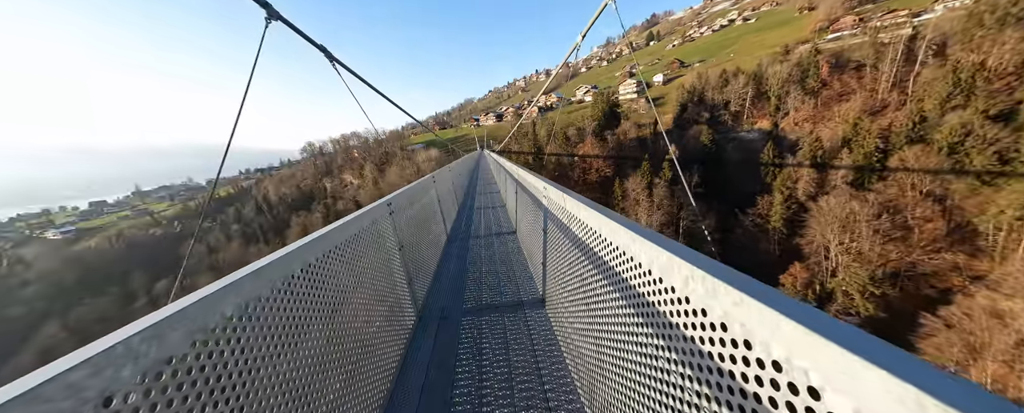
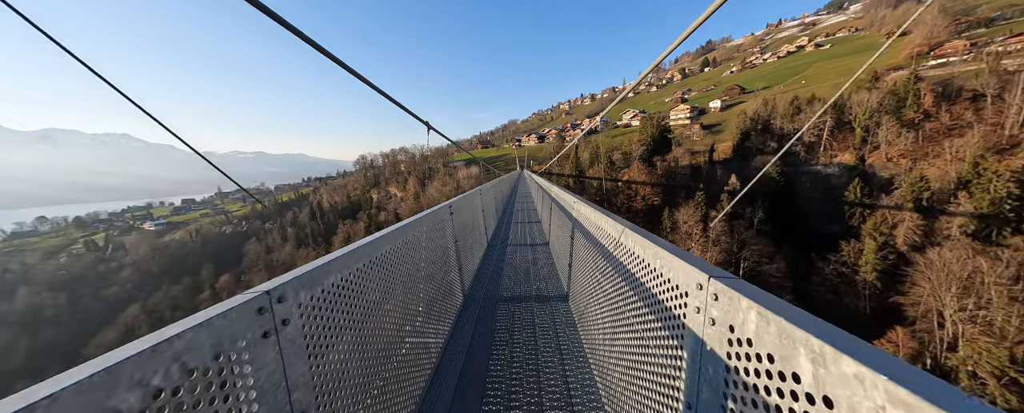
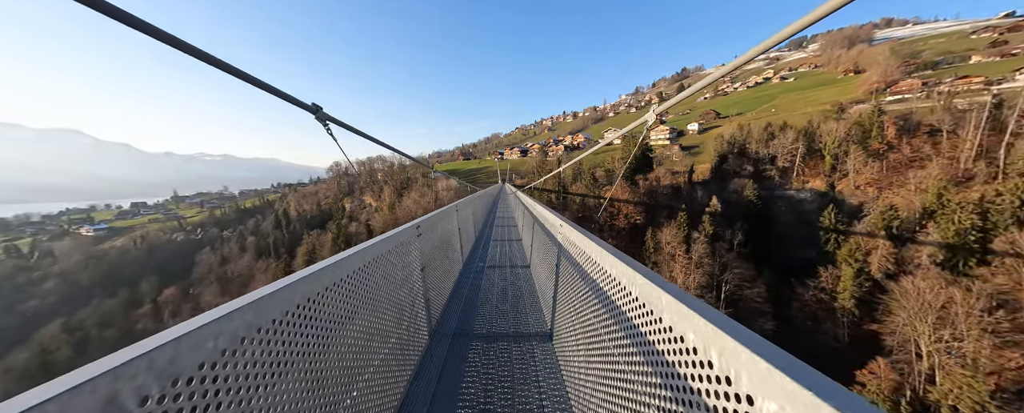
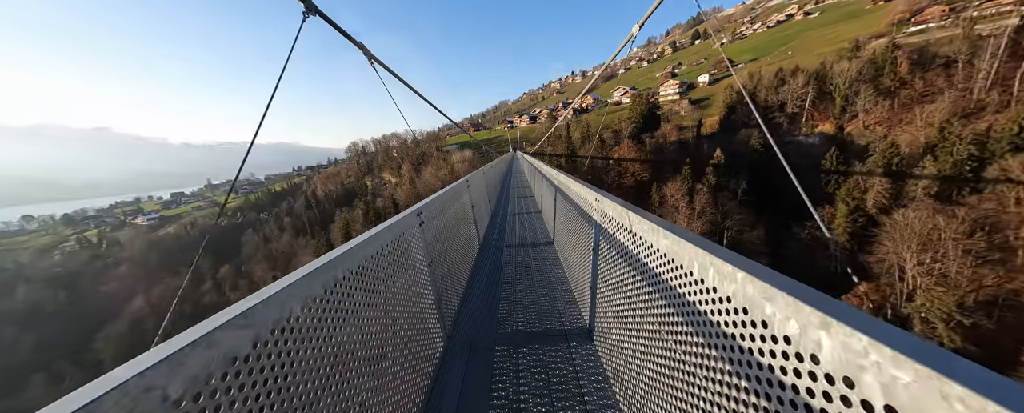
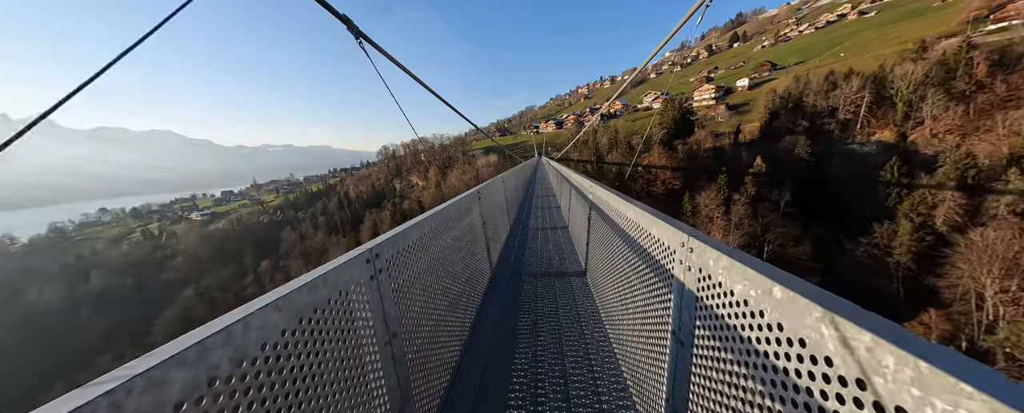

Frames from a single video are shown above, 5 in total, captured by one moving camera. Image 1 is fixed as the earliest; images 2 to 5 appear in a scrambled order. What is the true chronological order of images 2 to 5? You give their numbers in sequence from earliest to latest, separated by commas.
4, 5, 2, 3
